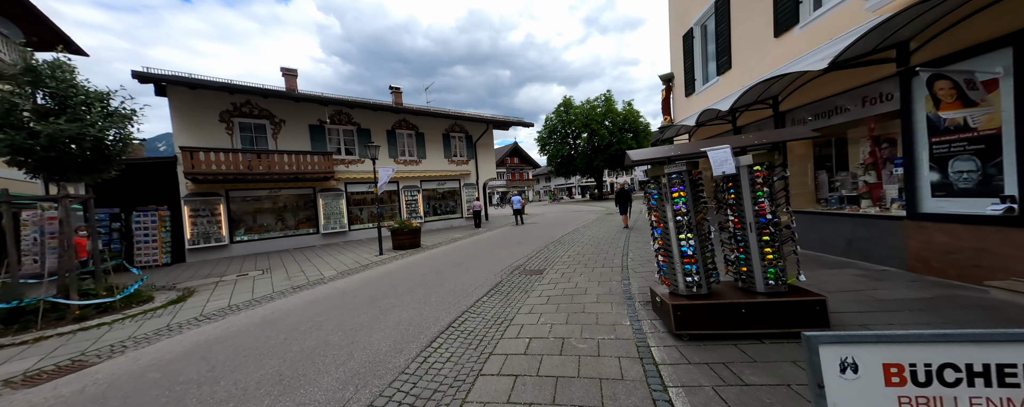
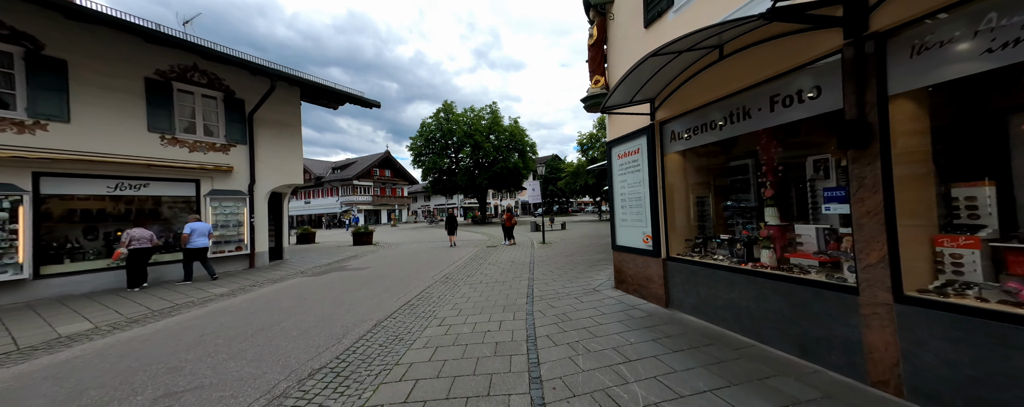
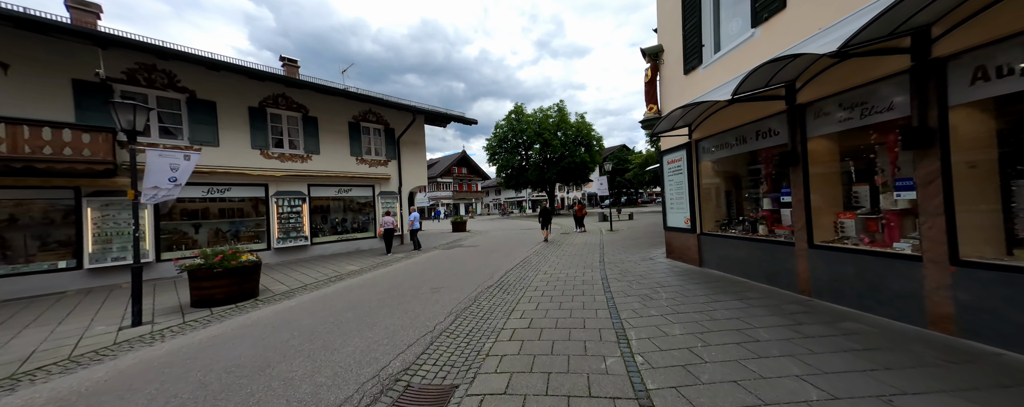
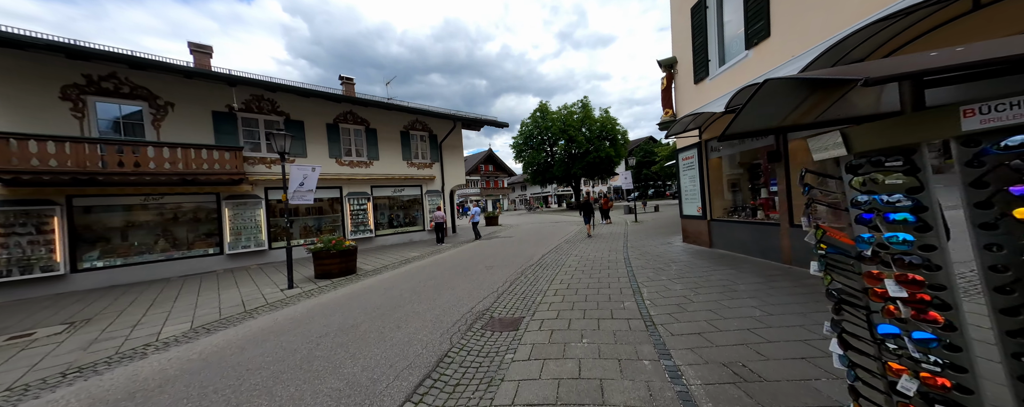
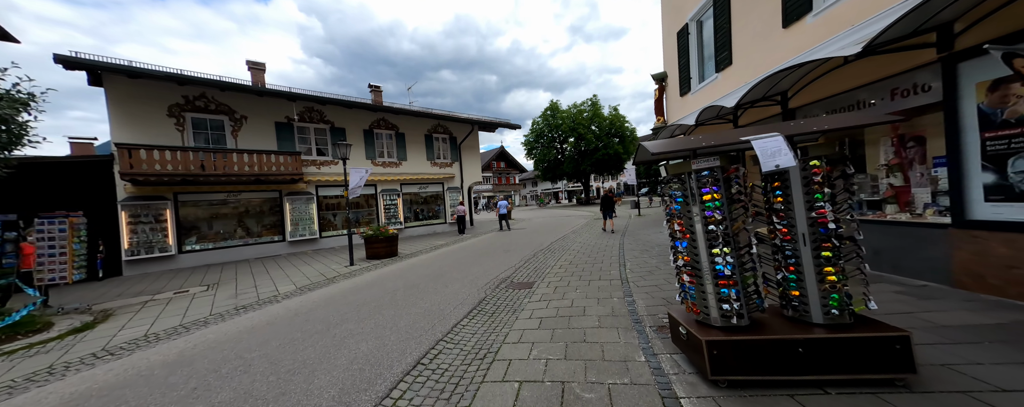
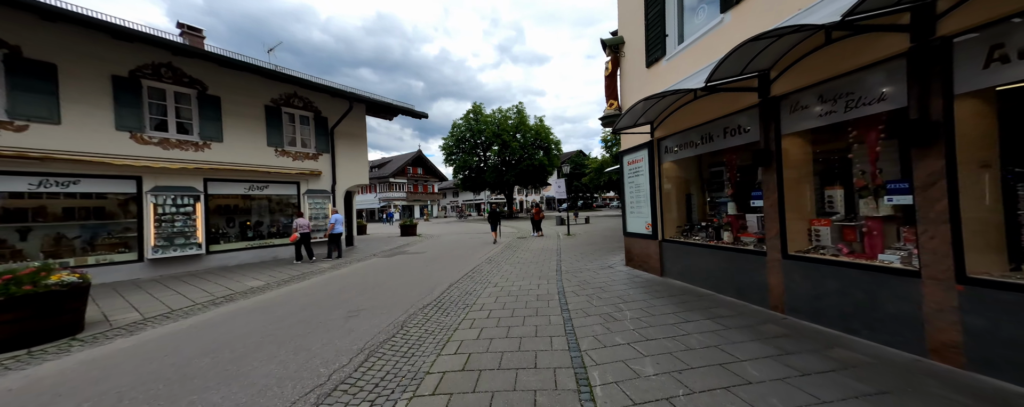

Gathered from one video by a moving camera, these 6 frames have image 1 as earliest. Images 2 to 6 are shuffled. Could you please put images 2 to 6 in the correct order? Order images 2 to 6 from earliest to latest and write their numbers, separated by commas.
5, 4, 3, 6, 2
